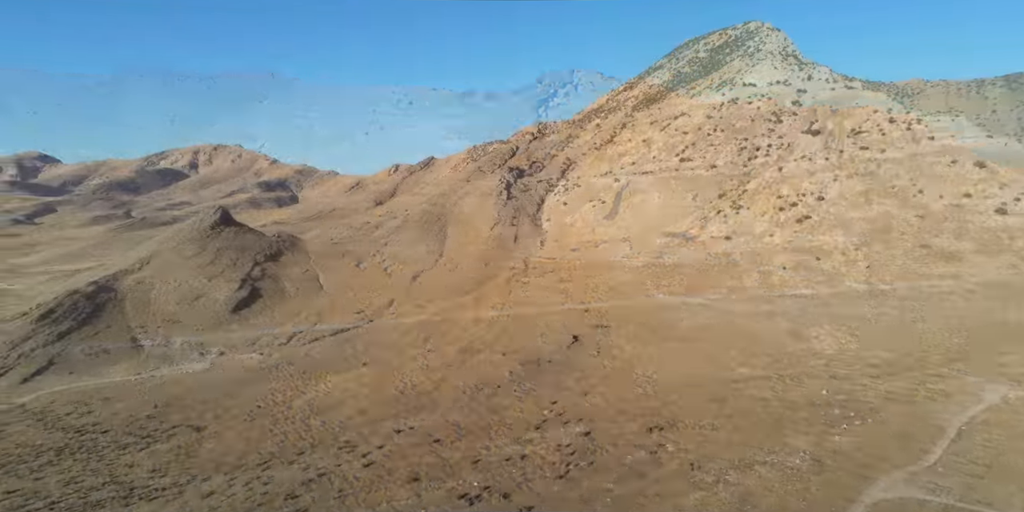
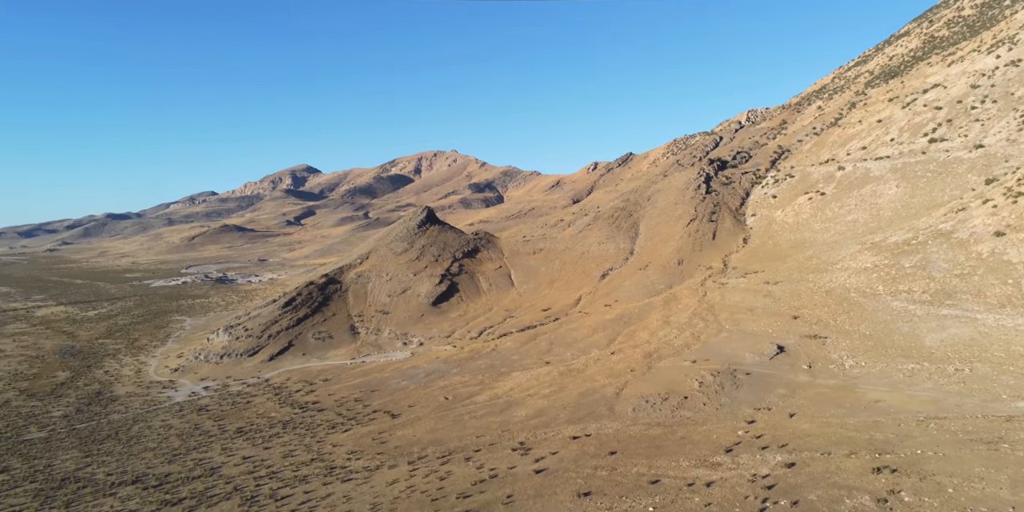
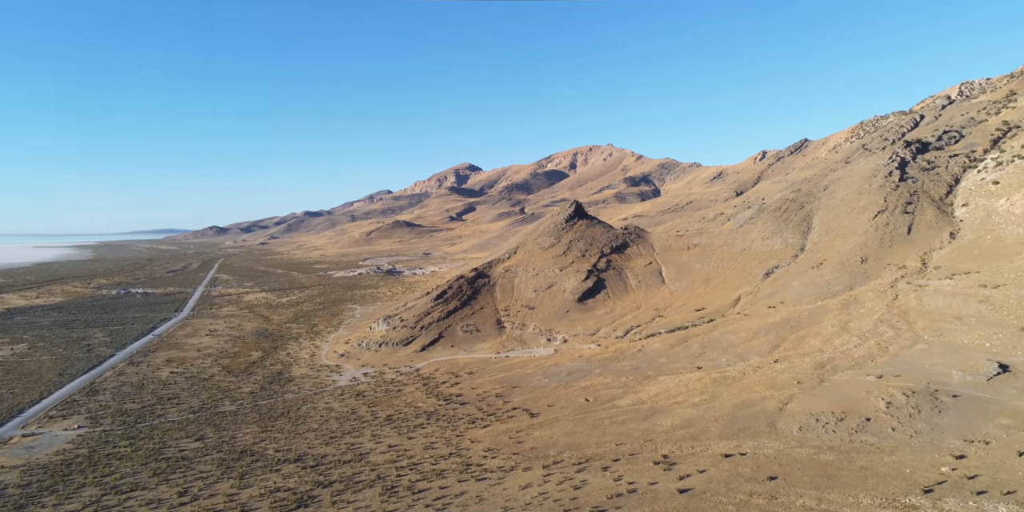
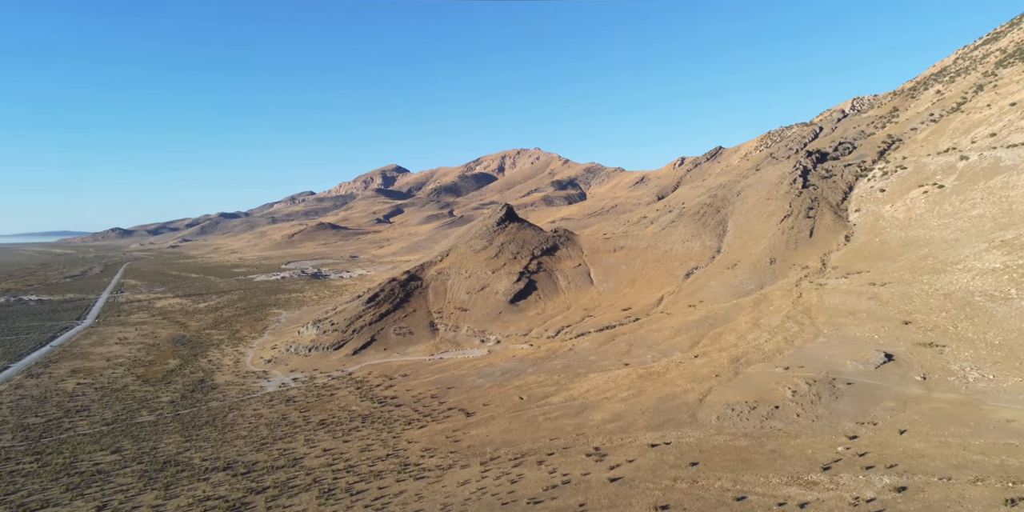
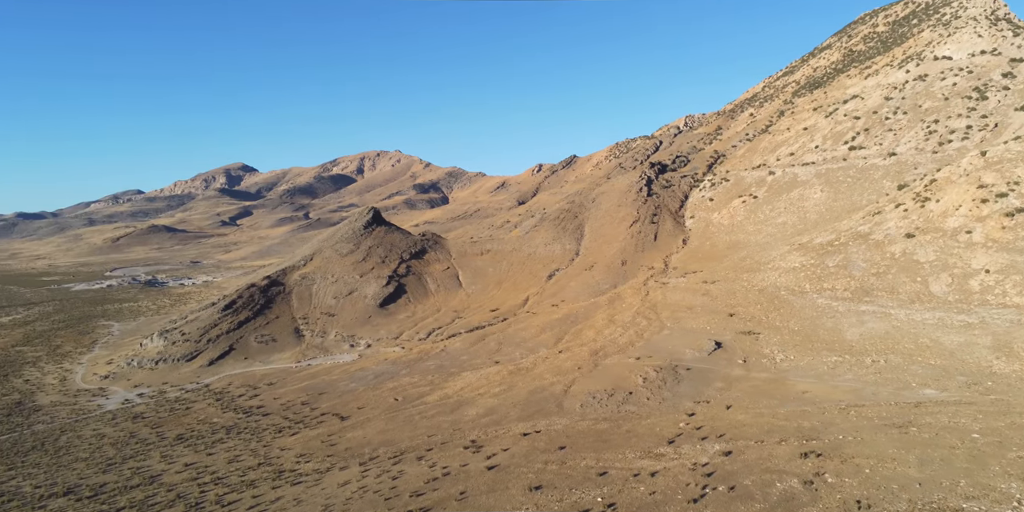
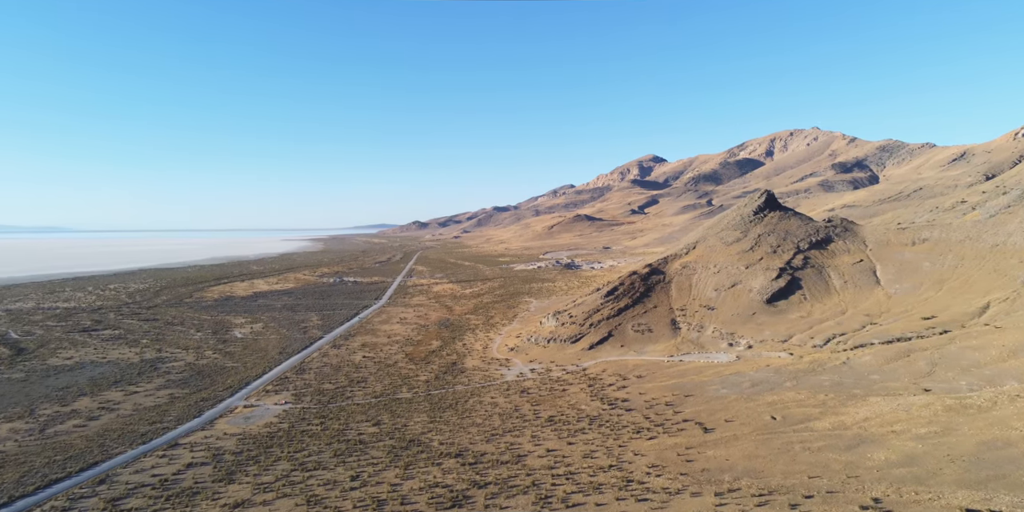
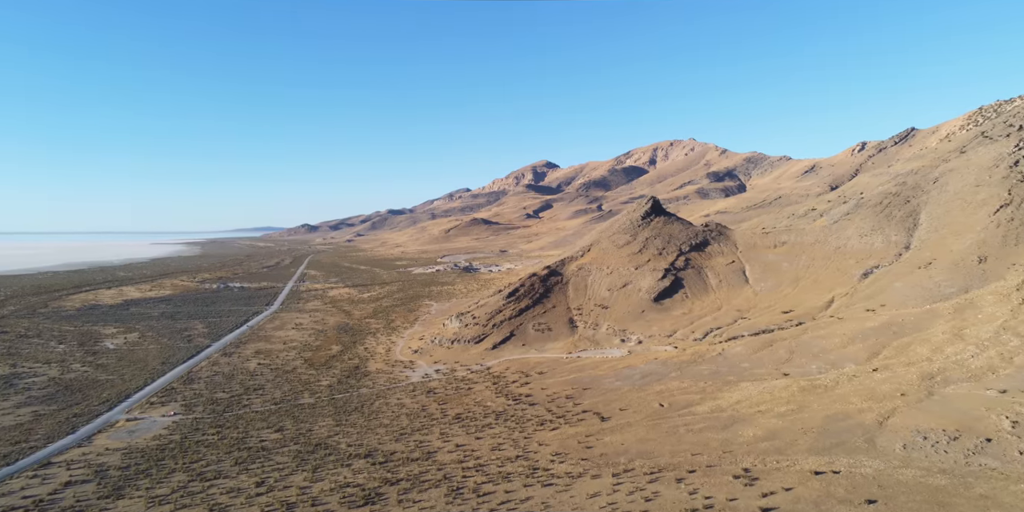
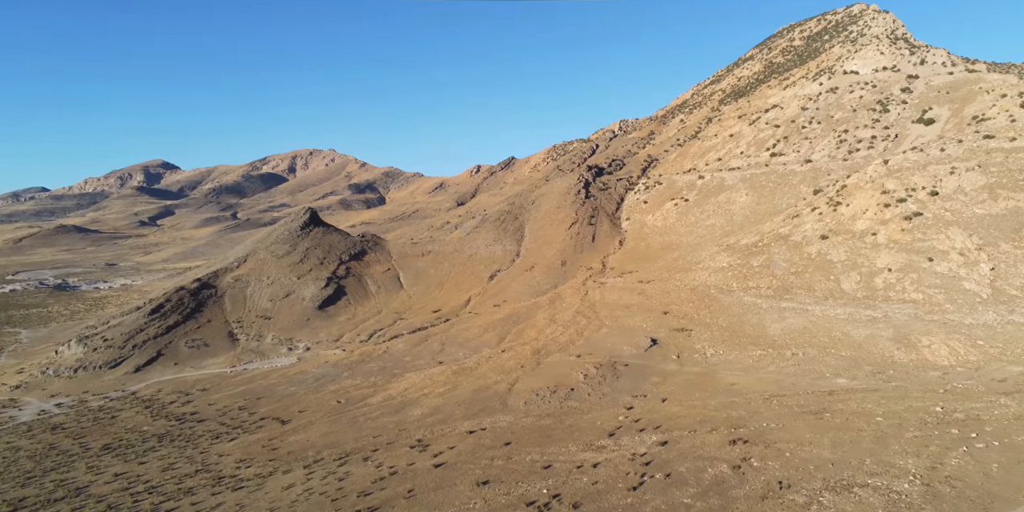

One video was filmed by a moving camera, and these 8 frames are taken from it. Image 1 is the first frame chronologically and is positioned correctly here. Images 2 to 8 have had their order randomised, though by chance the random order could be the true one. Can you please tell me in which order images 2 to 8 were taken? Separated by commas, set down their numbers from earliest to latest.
8, 5, 2, 4, 3, 7, 6
